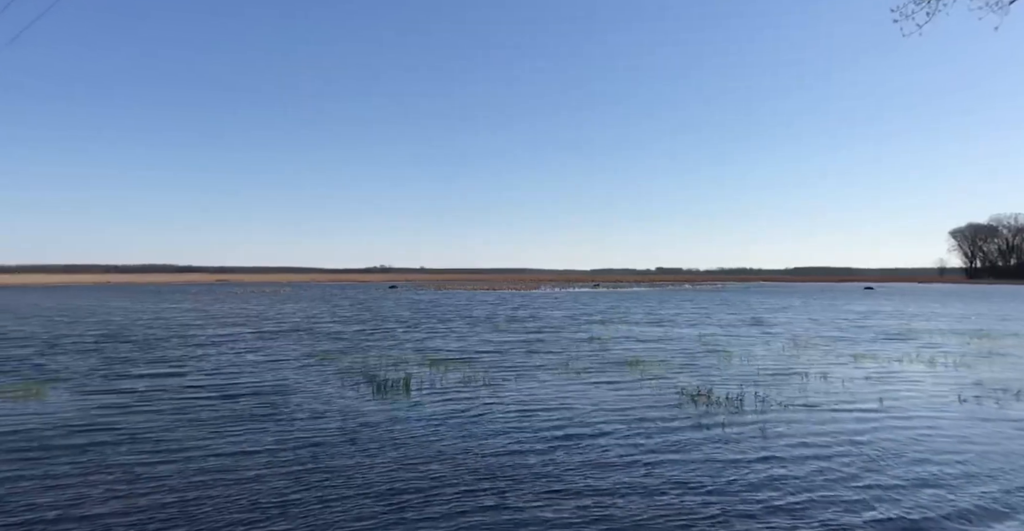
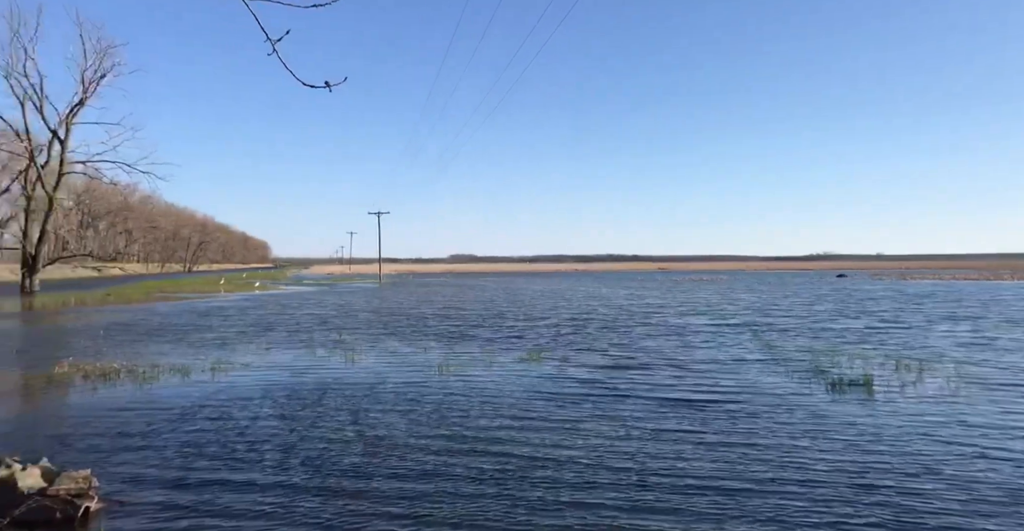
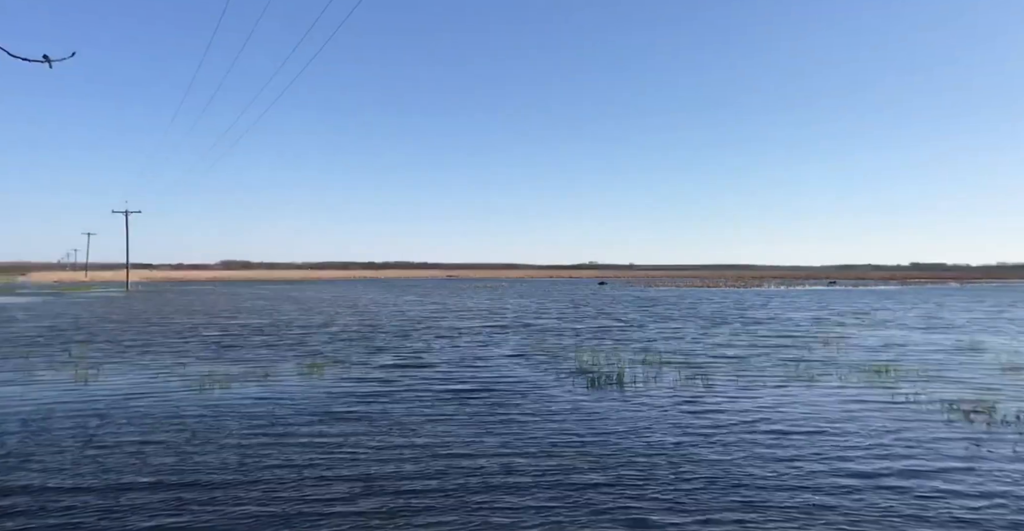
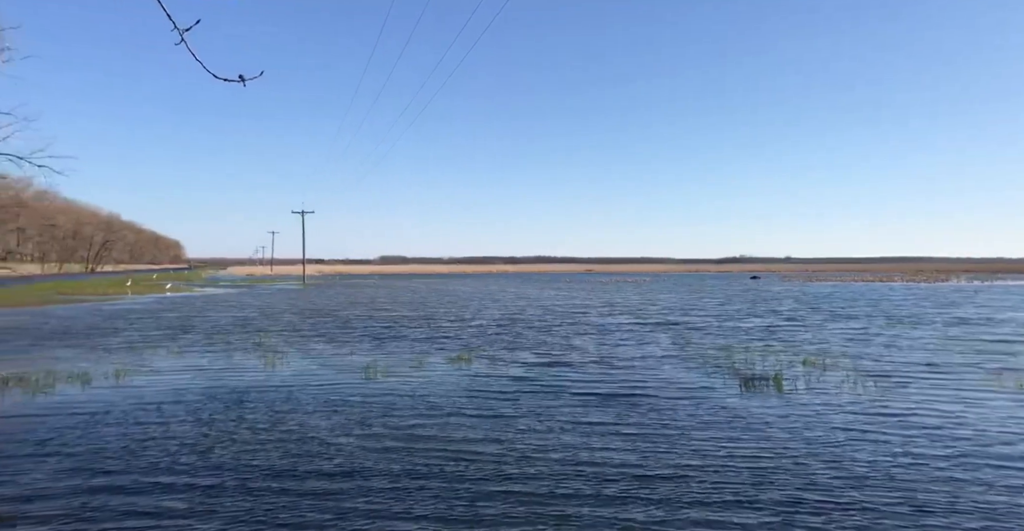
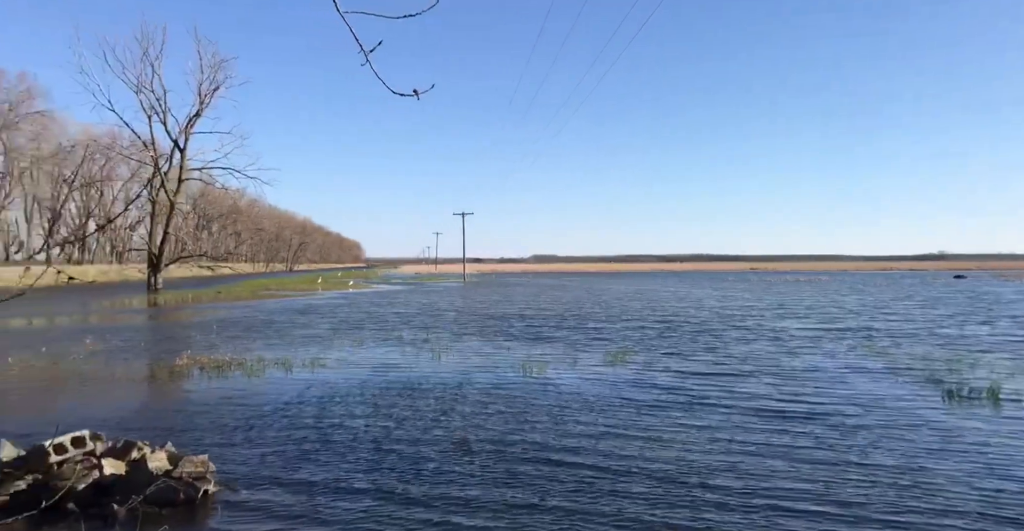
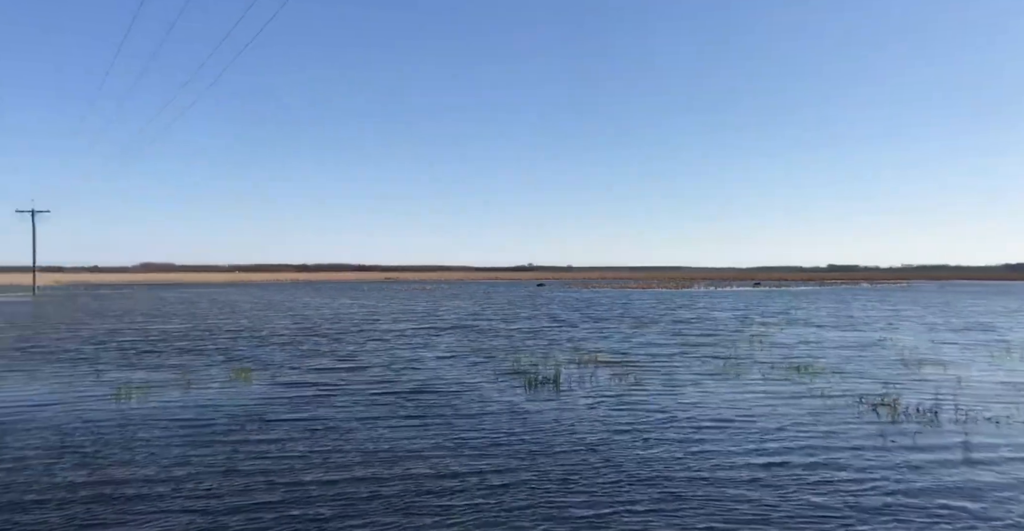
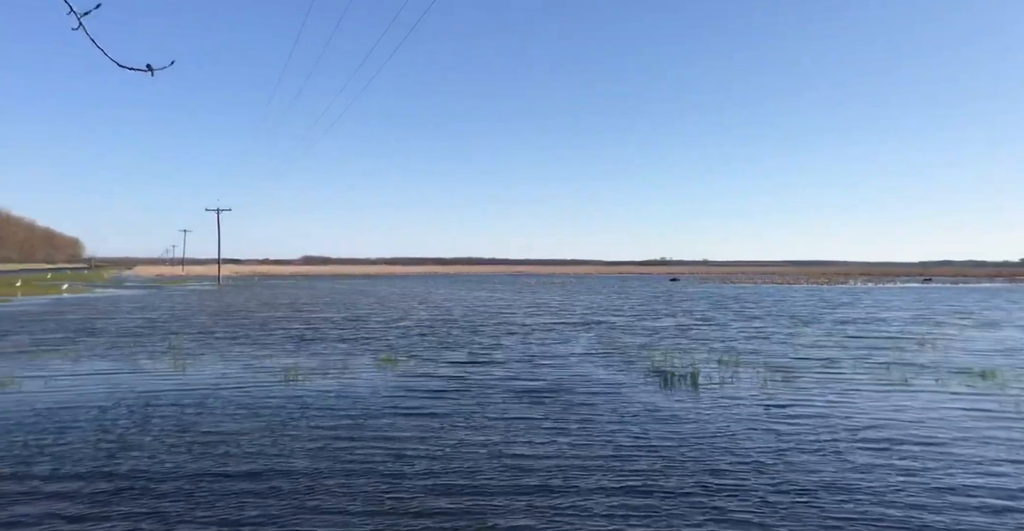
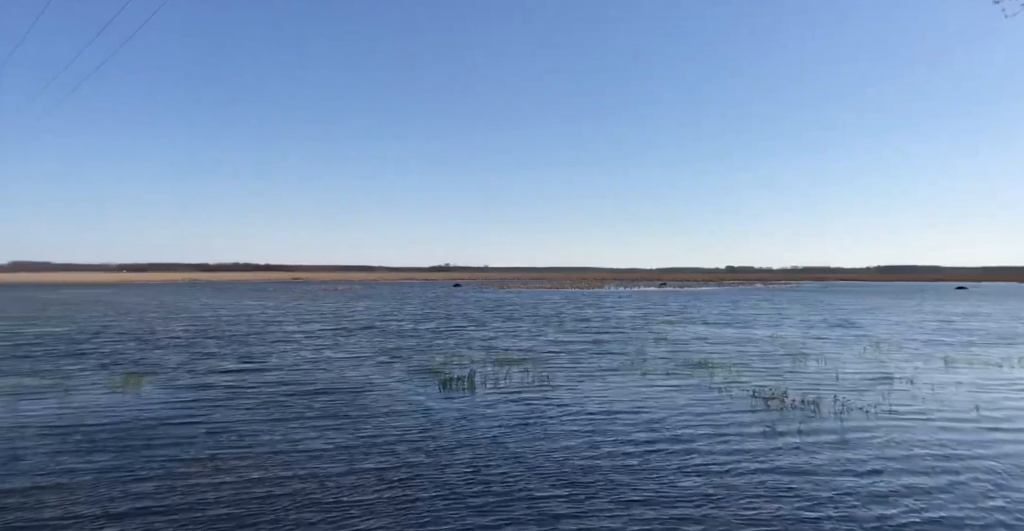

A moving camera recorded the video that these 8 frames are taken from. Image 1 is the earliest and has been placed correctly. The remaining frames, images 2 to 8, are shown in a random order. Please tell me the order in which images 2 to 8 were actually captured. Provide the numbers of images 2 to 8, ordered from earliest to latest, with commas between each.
8, 6, 3, 7, 4, 2, 5
